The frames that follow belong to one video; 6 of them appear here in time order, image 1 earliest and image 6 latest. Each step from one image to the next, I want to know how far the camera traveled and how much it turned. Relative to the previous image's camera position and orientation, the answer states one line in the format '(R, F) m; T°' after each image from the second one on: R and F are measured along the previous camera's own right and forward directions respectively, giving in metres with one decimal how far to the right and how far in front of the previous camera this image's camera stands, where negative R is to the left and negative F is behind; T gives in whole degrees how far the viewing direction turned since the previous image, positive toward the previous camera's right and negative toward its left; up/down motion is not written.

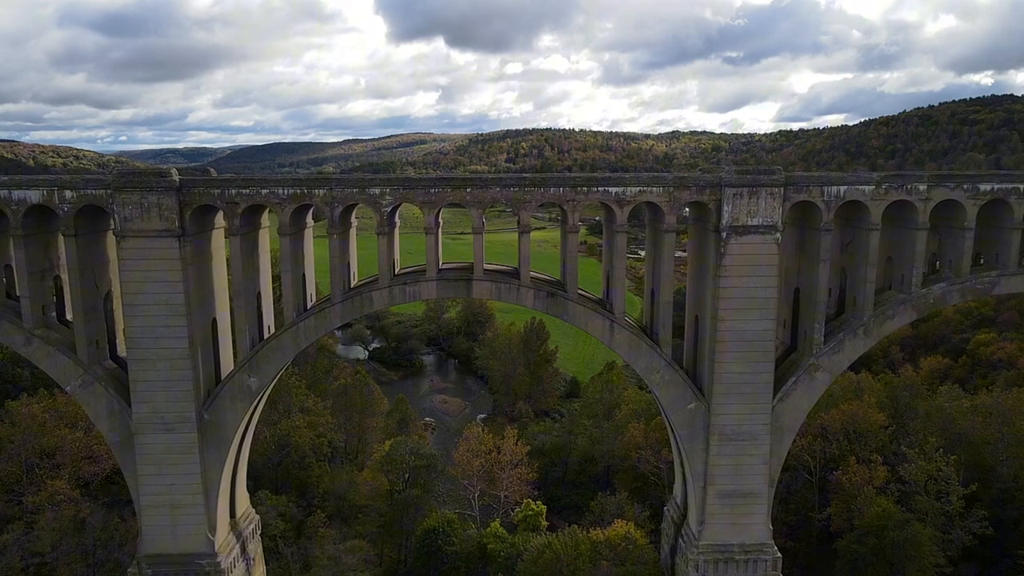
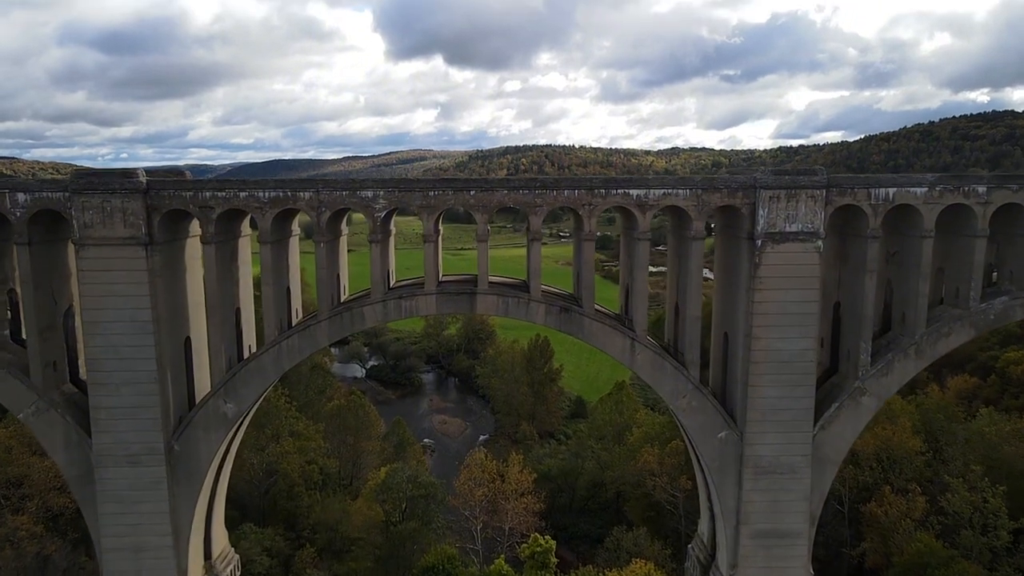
(-0.3, +2.5) m; 0°
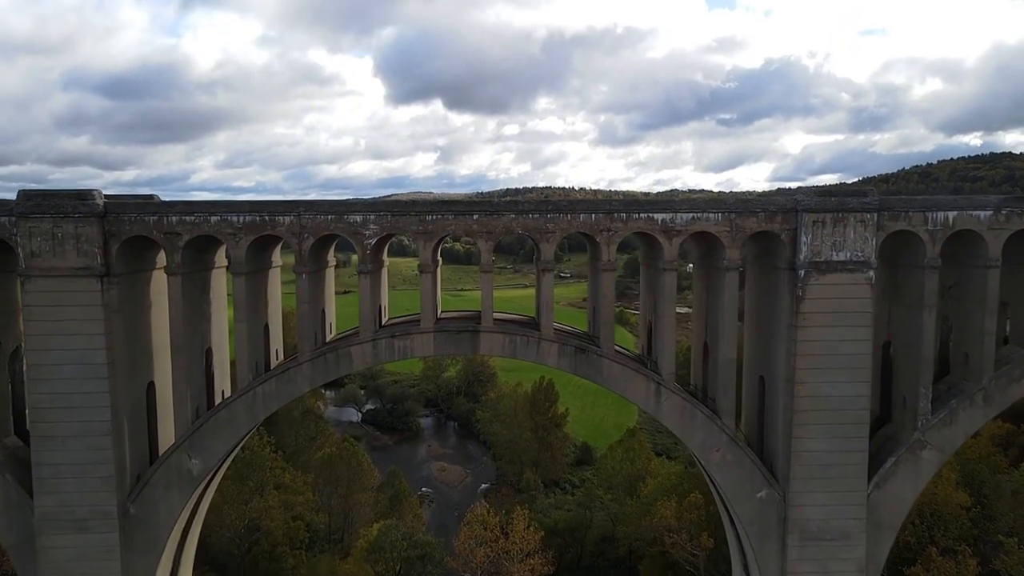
(-0.2, +2.5) m; 0°
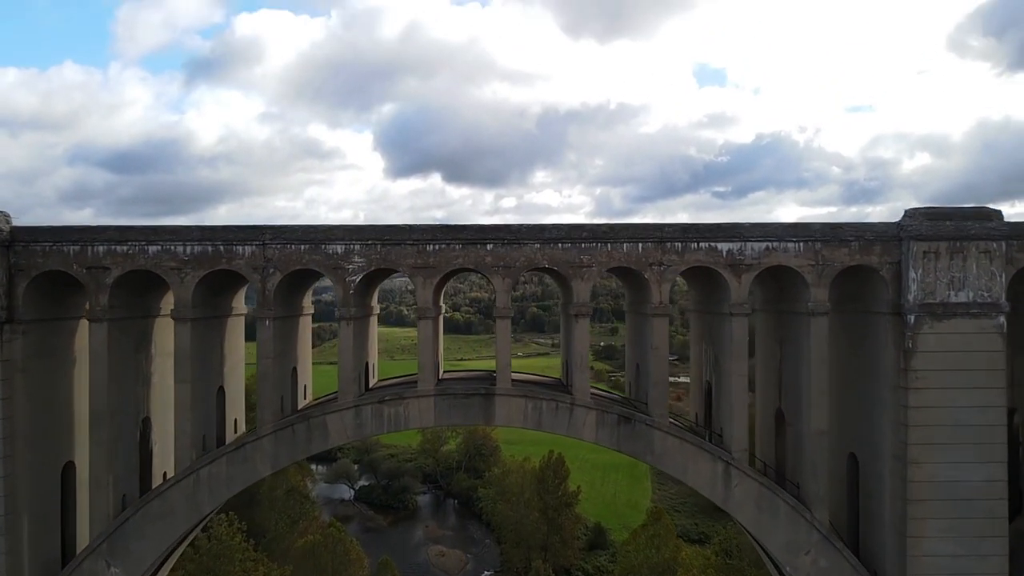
(-0.5, +4.0) m; 0°
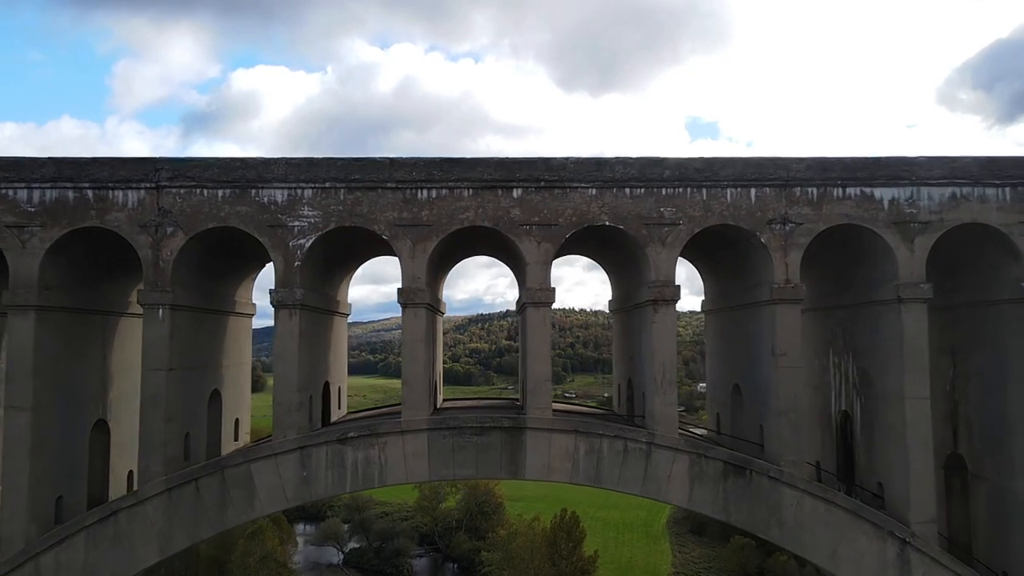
(-0.5, +5.1) m; 0°
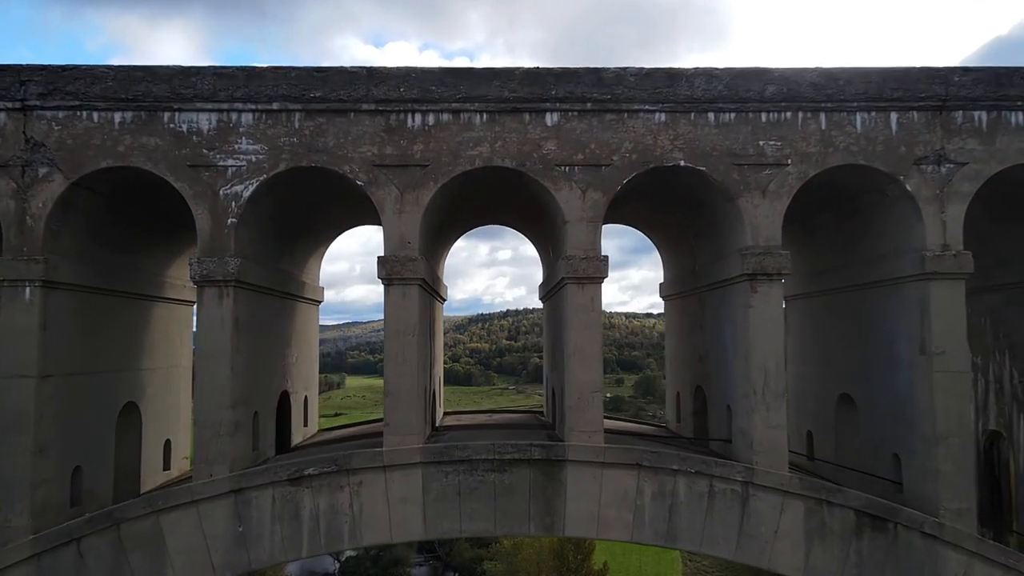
(-0.2, +2.7) m; 0°
